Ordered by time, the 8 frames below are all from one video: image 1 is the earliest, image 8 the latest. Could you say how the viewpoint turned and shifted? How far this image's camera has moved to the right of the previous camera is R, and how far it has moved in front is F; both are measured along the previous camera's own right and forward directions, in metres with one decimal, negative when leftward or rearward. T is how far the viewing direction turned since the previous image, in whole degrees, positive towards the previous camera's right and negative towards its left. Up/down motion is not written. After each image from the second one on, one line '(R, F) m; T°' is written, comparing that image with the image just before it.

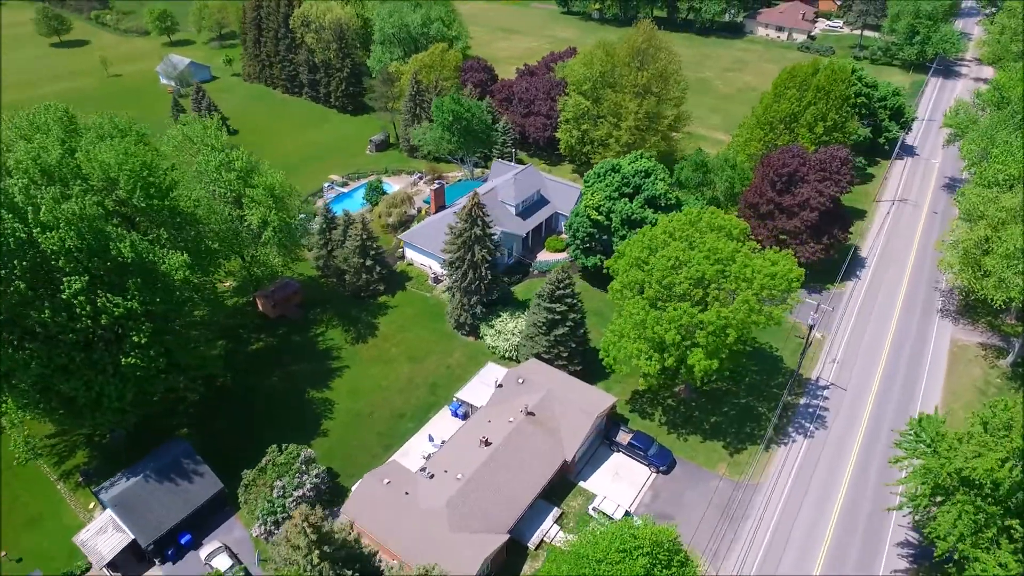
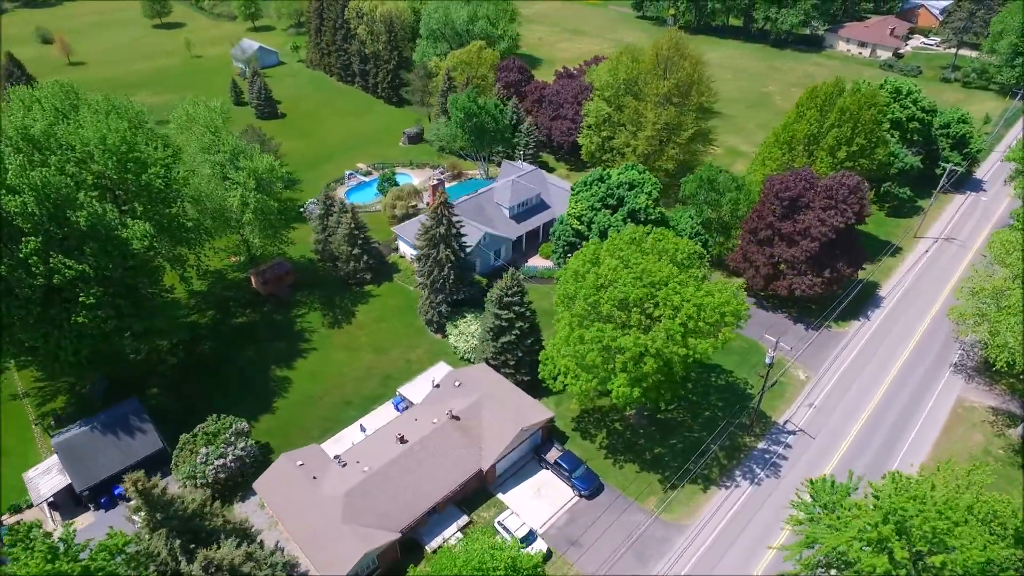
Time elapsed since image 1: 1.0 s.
(+7.3, +0.9) m; -8°
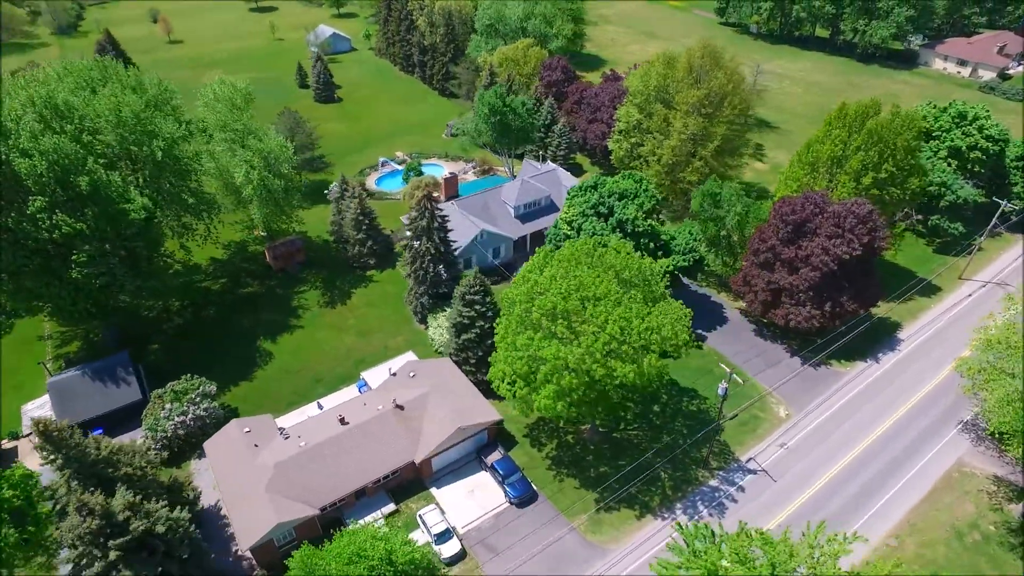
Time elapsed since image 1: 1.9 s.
(+6.6, +0.6) m; -8°
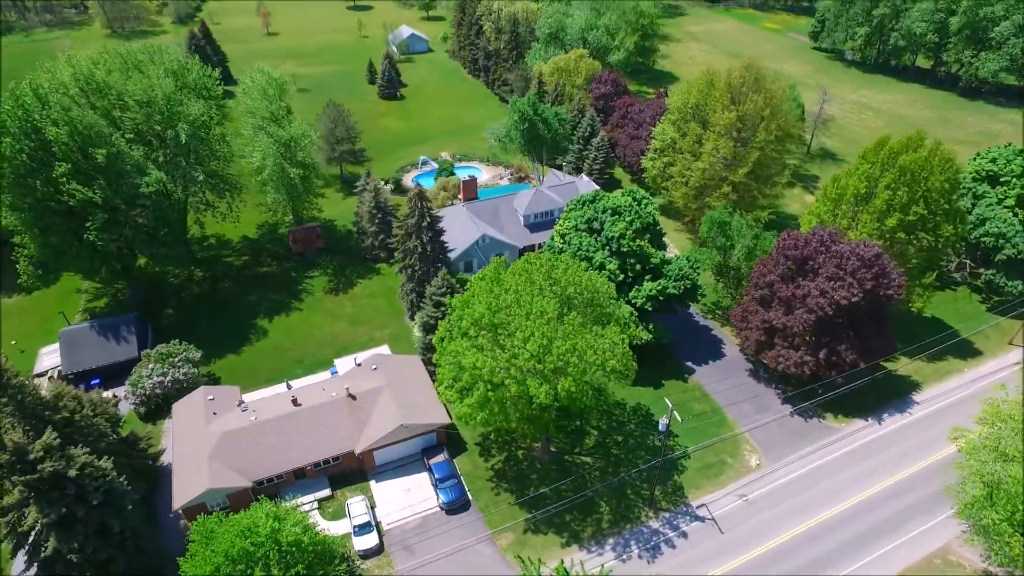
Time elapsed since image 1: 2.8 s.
(+6.5, +0.8) m; -8°
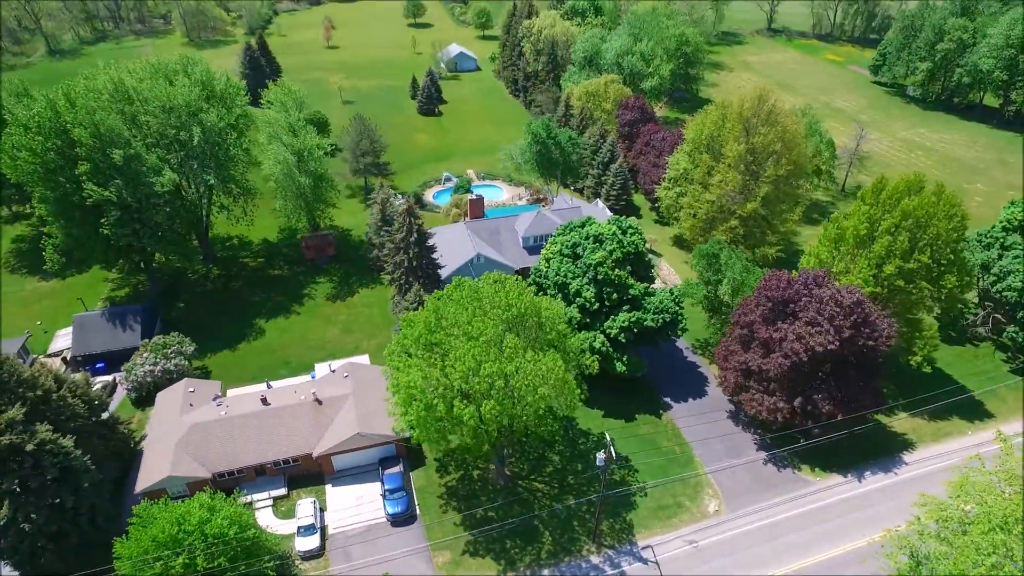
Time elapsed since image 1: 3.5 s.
(+4.9, 0.0) m; -6°
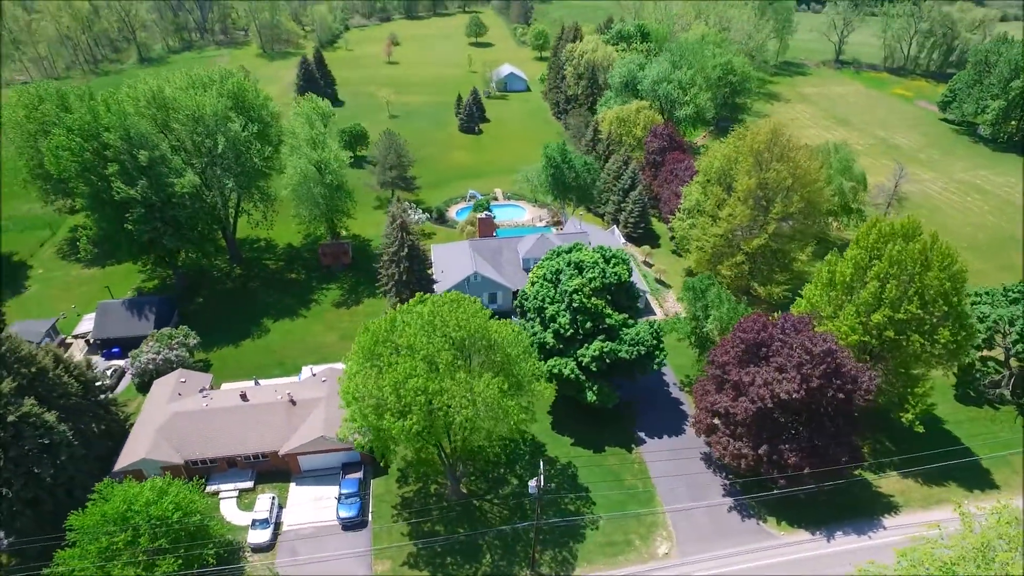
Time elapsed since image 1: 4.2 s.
(+5.0, -0.1) m; -6°
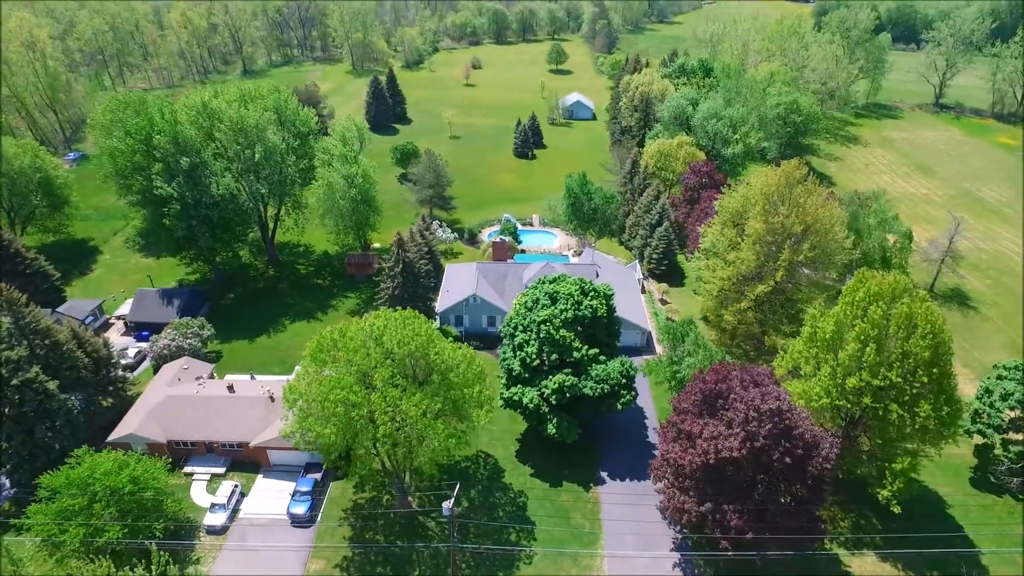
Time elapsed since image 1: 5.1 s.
(+6.6, 0.0) m; -8°
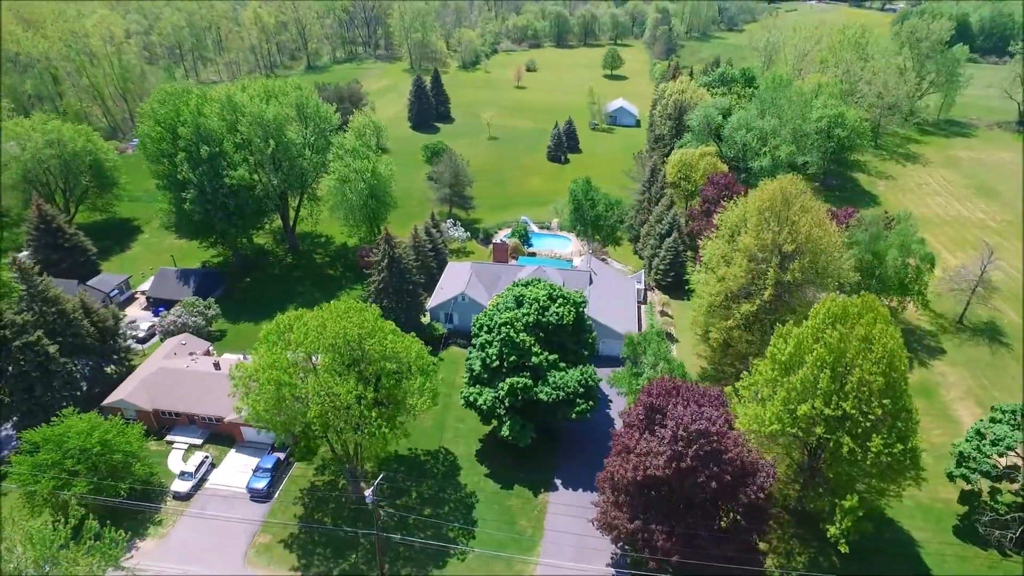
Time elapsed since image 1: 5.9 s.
(+5.8, 0.0) m; -6°
